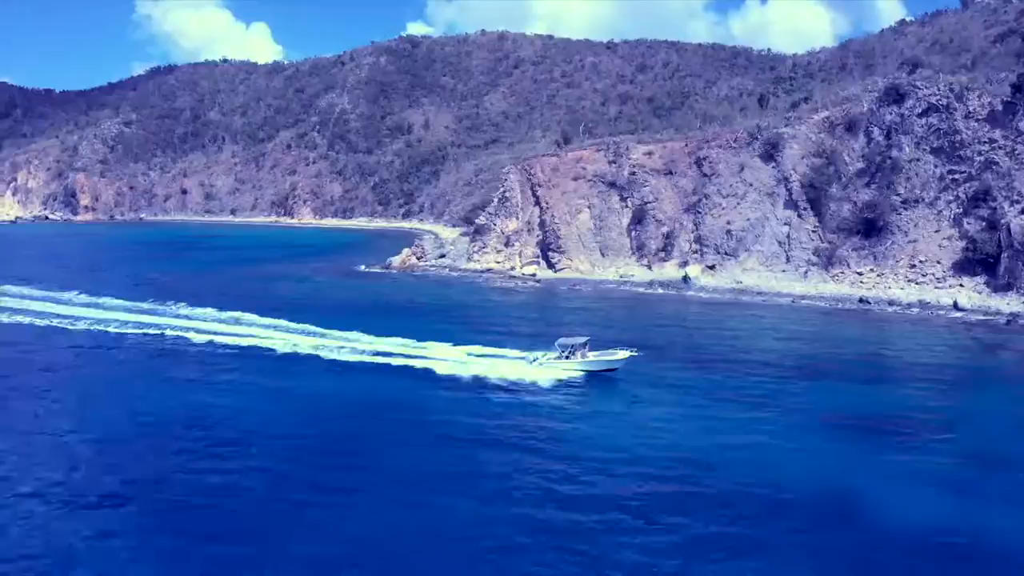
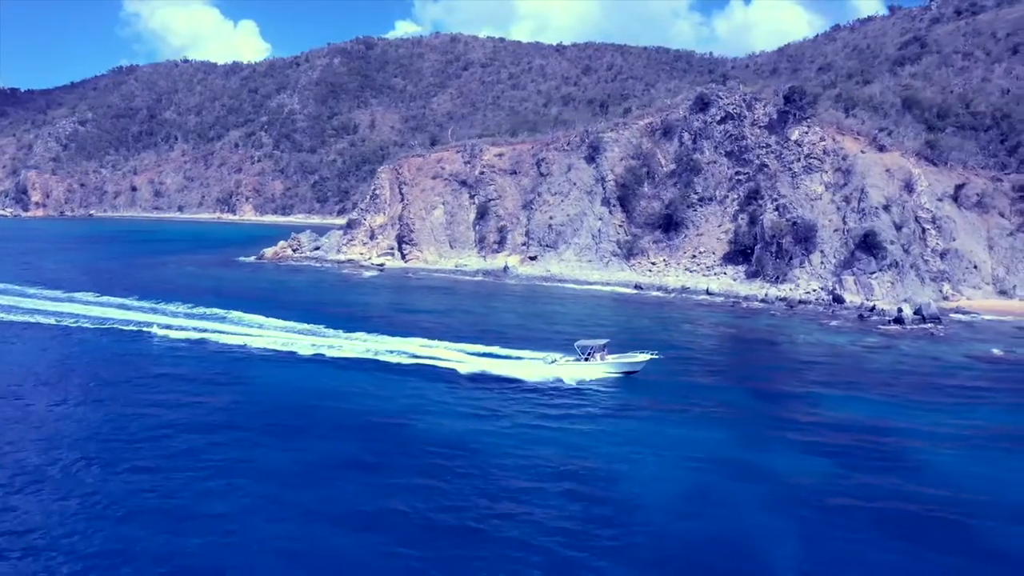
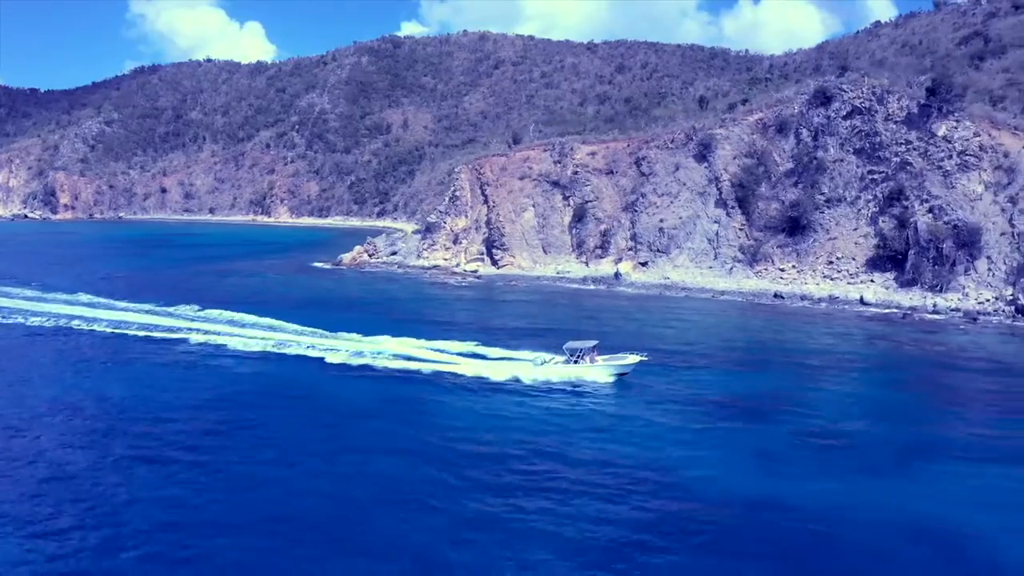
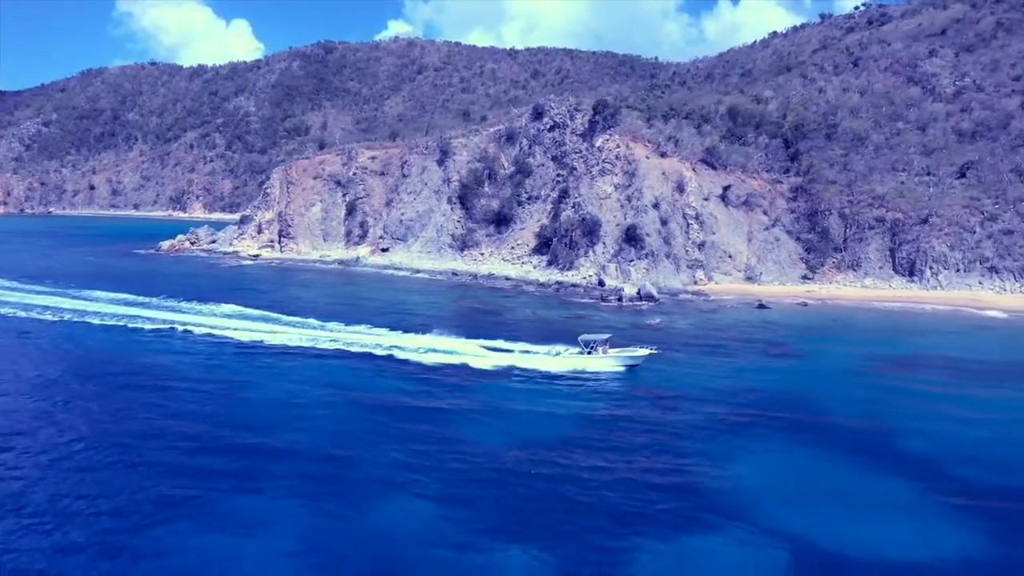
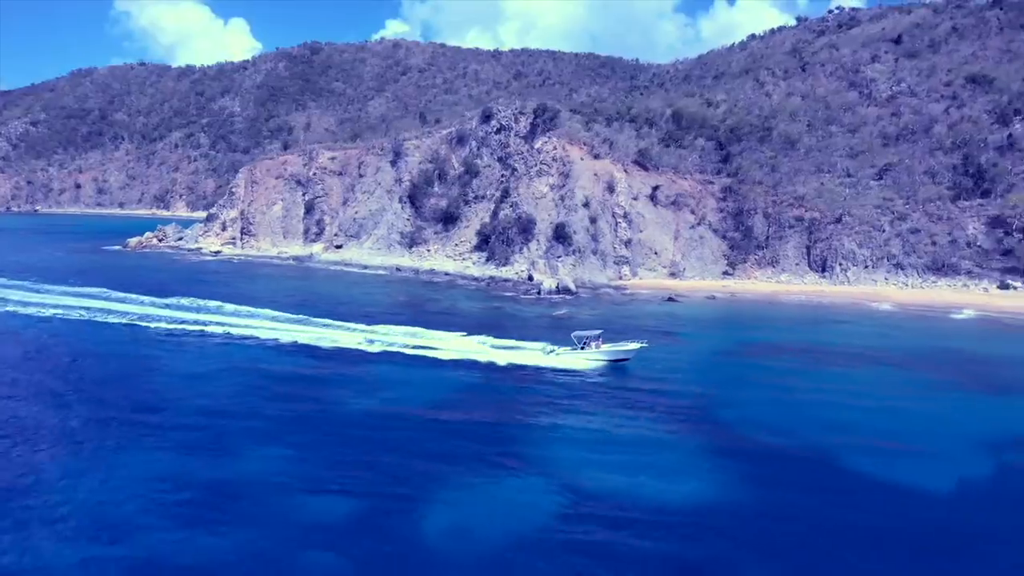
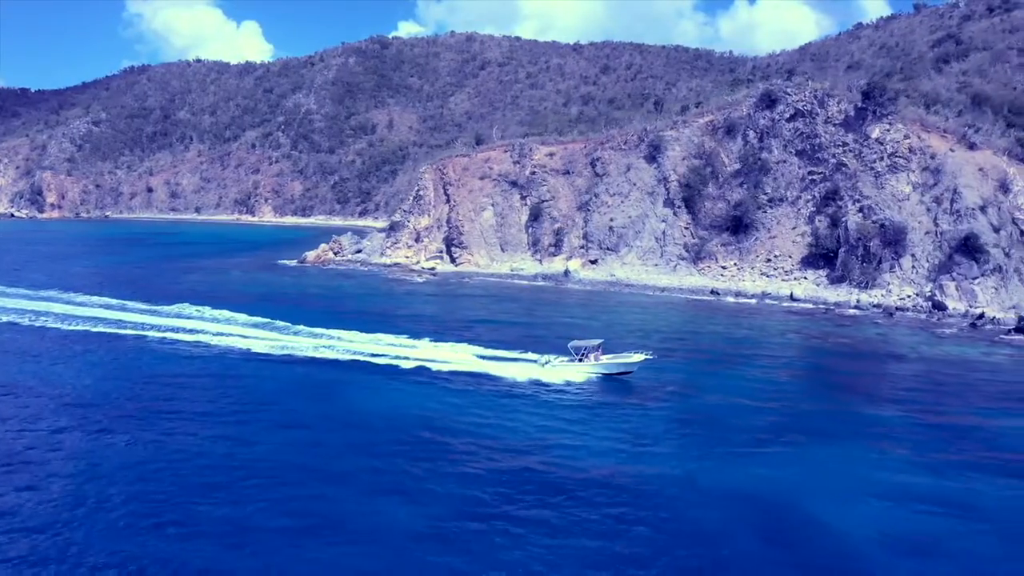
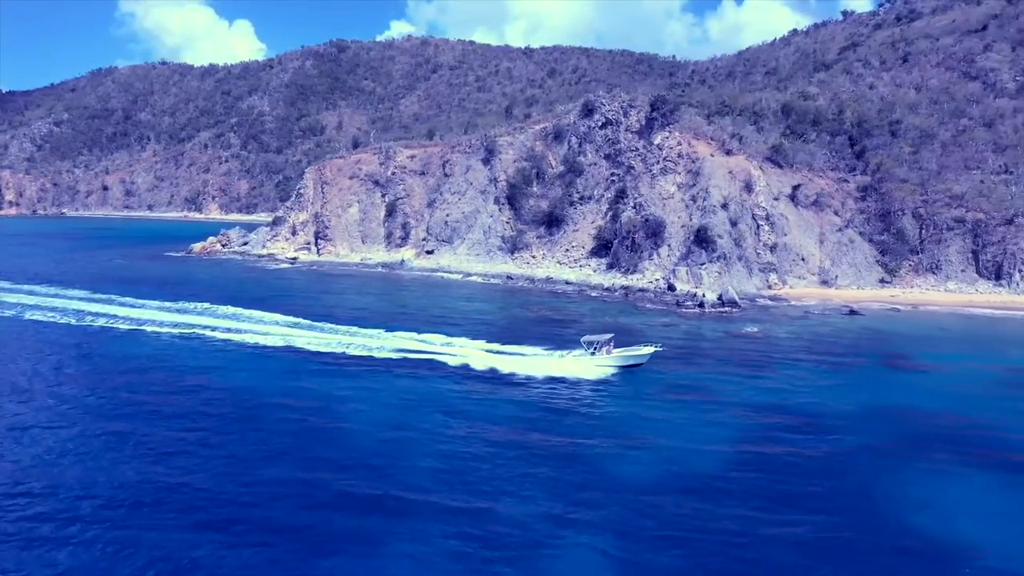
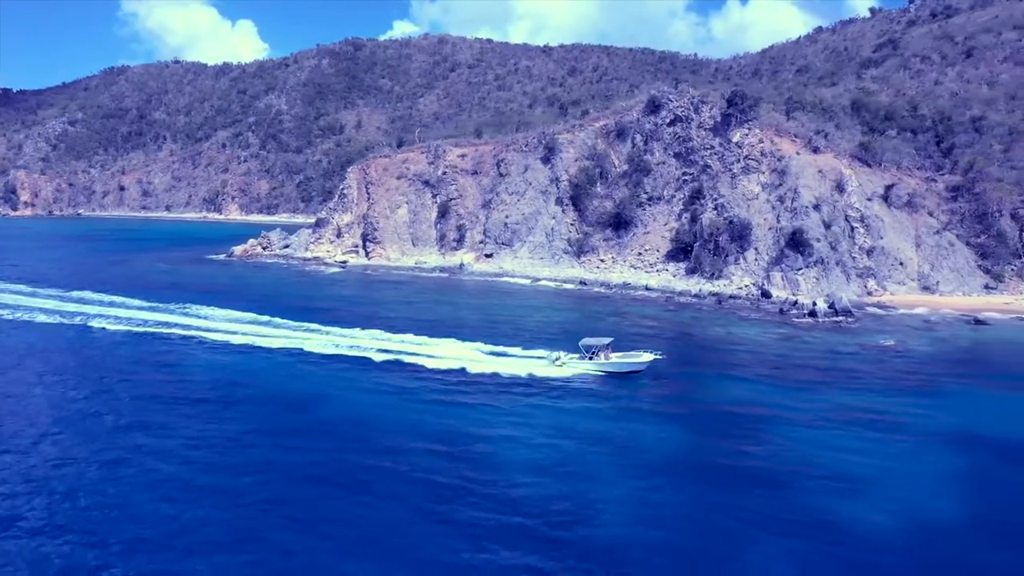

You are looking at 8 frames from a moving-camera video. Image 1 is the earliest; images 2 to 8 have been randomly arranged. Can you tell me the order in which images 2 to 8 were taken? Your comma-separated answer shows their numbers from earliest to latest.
3, 6, 2, 8, 7, 4, 5
